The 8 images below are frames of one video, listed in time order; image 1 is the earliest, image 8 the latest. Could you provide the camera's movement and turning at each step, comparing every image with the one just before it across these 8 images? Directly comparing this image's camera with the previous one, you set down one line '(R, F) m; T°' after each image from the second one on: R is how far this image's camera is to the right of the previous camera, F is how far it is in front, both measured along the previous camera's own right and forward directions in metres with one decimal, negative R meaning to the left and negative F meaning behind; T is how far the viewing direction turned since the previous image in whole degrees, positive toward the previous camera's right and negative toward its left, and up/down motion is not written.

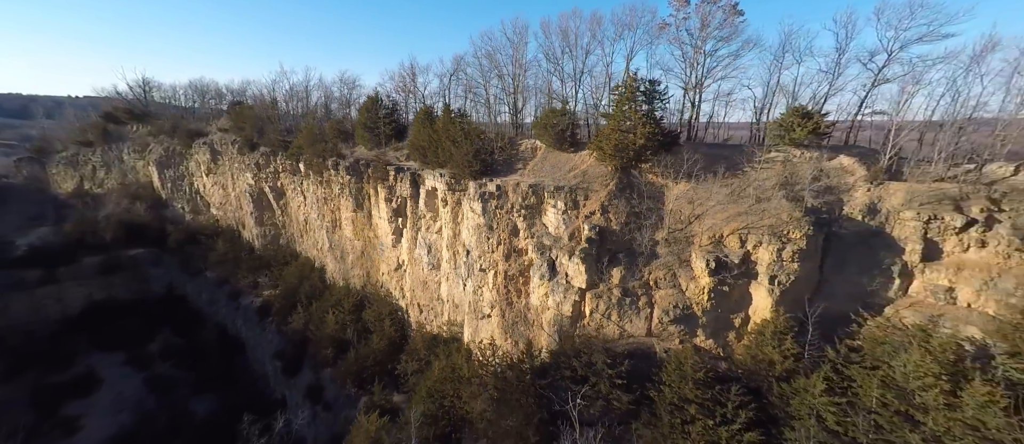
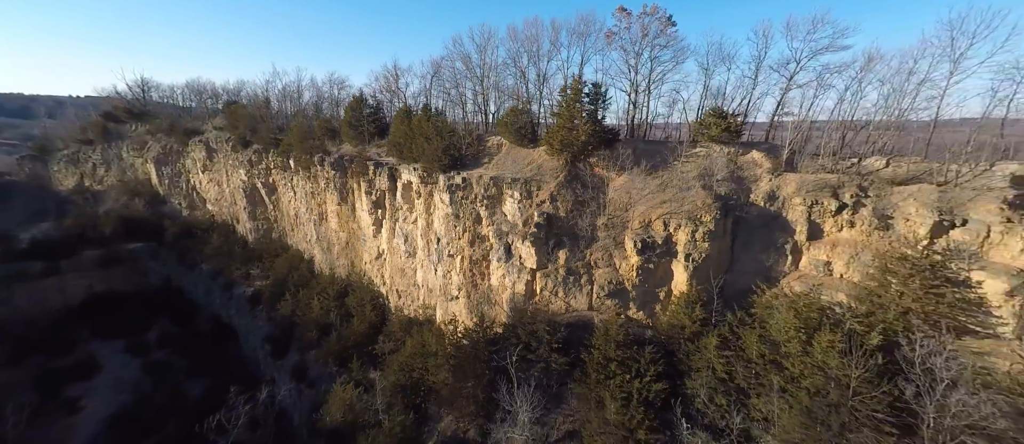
(+1.8, -1.9) m; 0°
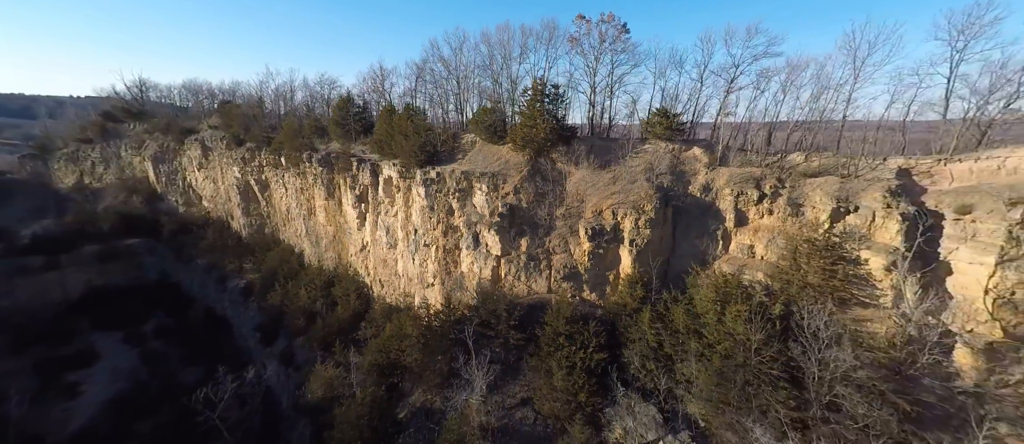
(+1.5, -1.5) m; 0°
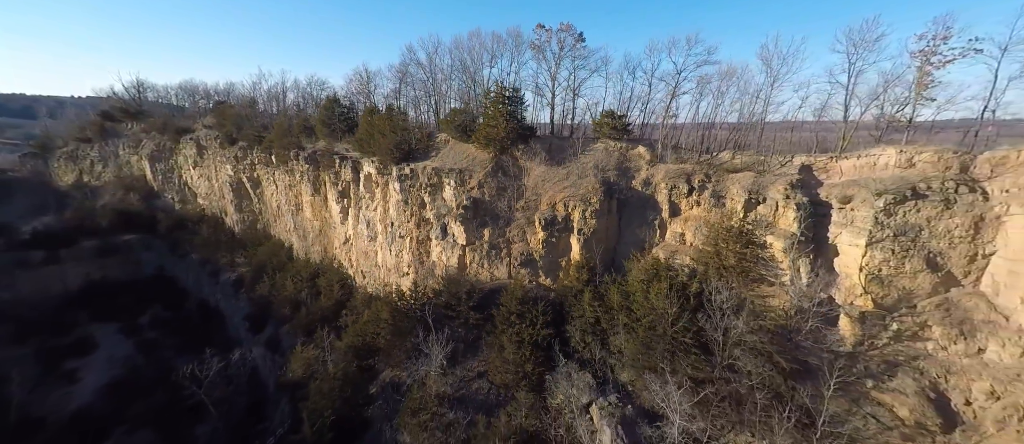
(+1.8, -1.7) m; 0°
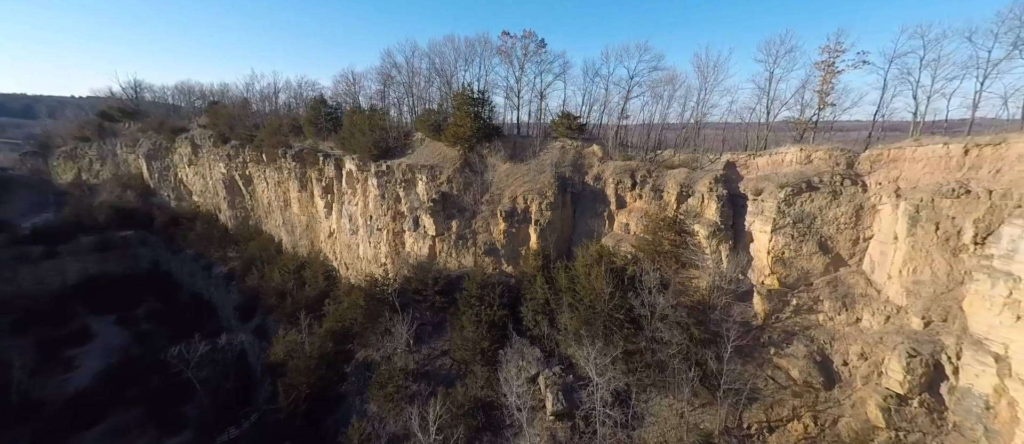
(+1.8, -1.6) m; 0°
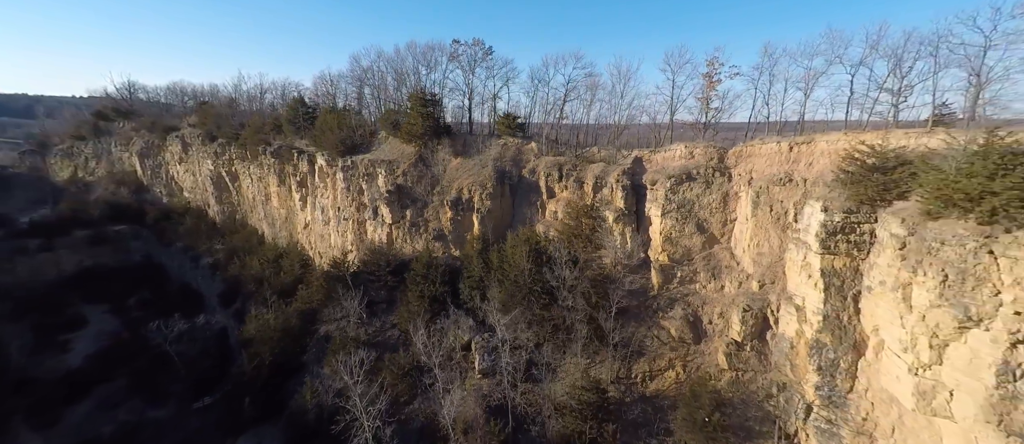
(+2.8, -2.5) m; 0°
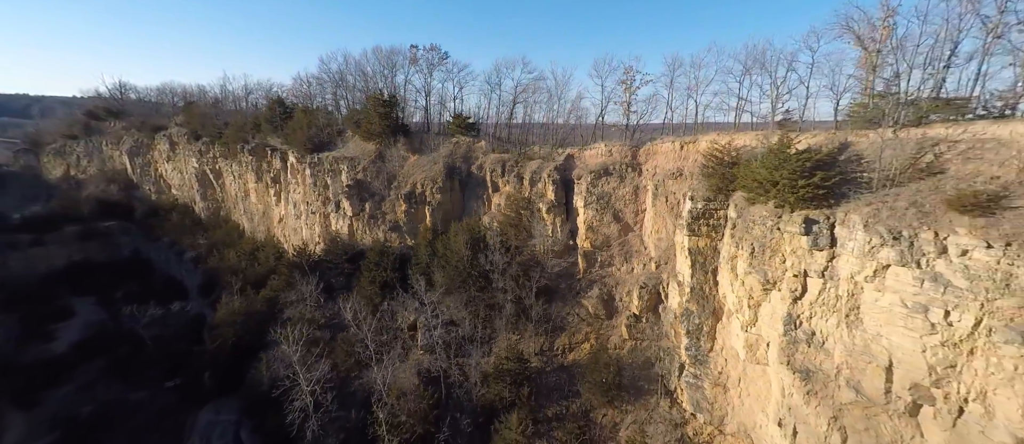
(+2.5, -1.9) m; +1°
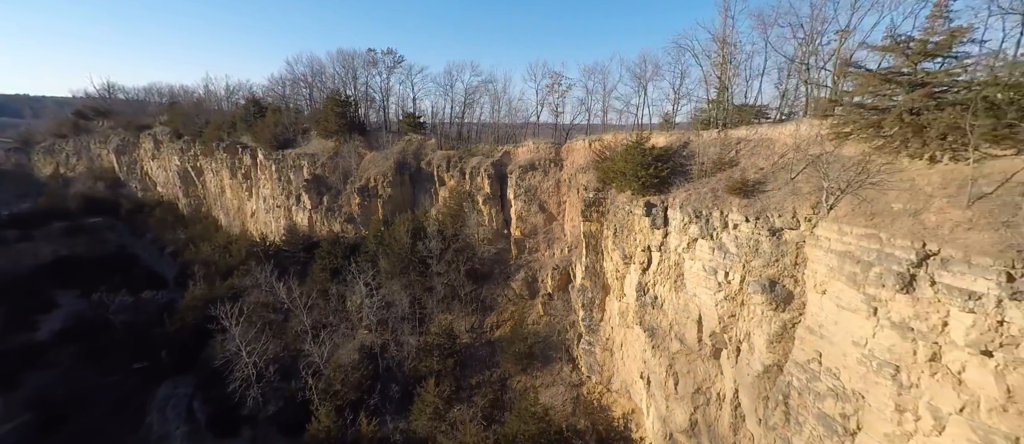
(+2.6, -1.8) m; +2°
